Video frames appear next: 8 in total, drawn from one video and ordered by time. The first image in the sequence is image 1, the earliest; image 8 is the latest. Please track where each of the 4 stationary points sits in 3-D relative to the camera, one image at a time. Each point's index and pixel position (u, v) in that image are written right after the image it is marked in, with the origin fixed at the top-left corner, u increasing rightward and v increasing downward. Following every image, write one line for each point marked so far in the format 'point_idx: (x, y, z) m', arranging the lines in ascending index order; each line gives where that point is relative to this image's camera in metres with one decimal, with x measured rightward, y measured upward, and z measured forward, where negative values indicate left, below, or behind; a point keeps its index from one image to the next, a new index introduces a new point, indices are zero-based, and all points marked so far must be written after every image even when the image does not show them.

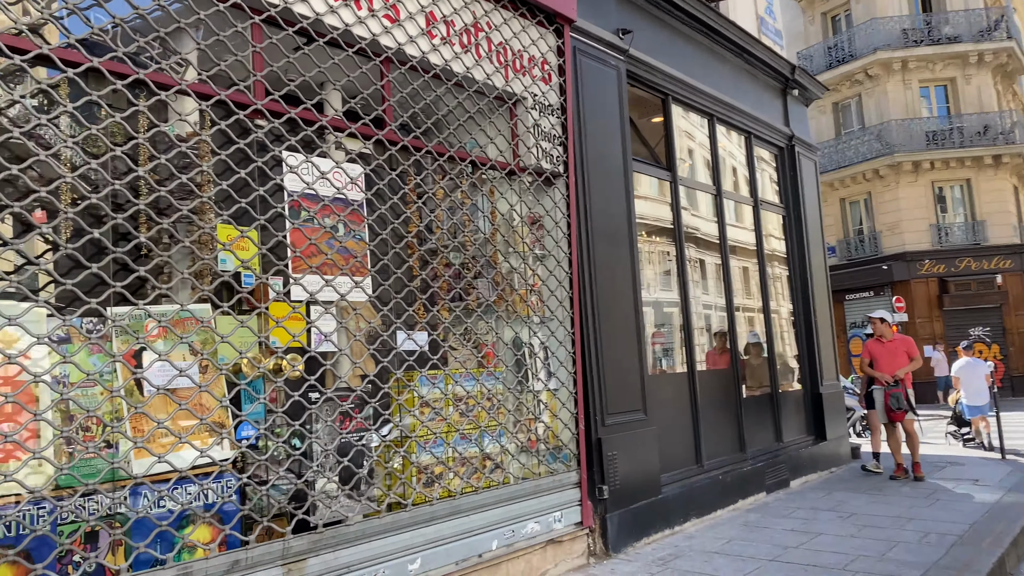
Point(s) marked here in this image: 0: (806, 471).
0: (+2.8, -1.7, +8.0) m
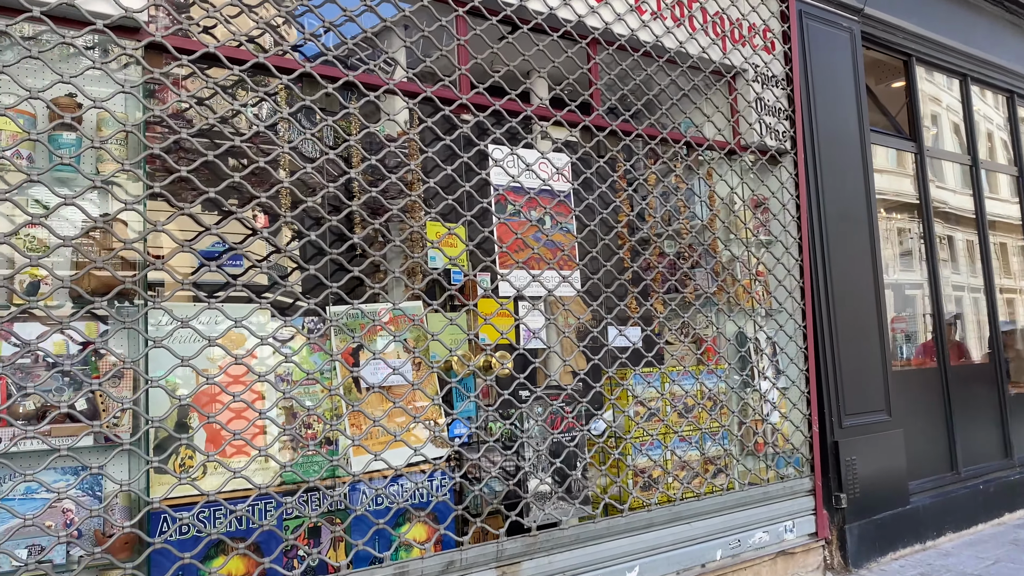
0: (+4.7, -1.6, +6.9) m
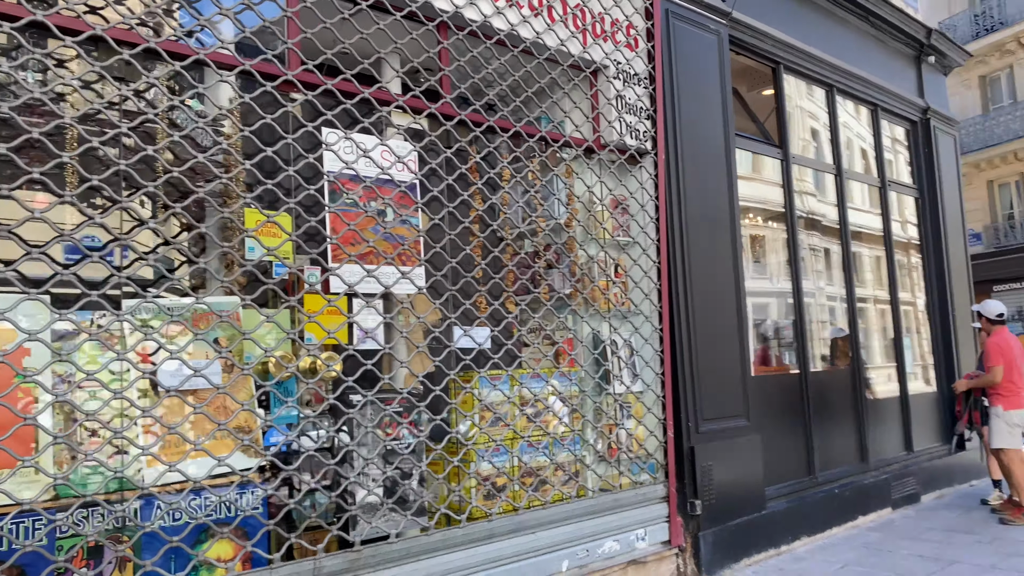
0: (+3.6, -1.7, +7.1) m
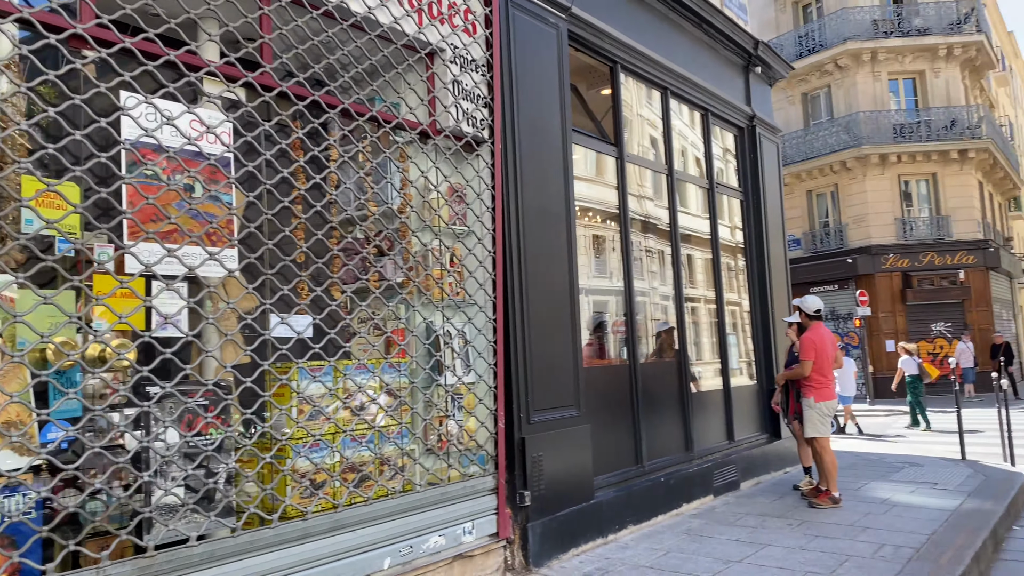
0: (+2.2, -1.6, +7.5) m
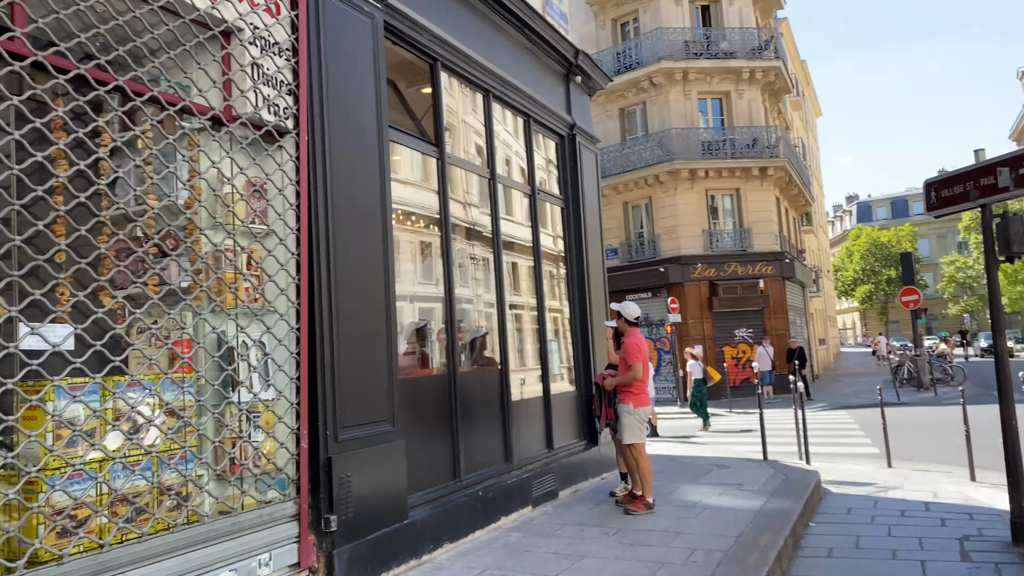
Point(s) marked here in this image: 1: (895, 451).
0: (+0.6, -1.7, +7.5) m
1: (+4.8, -2.1, +10.7) m
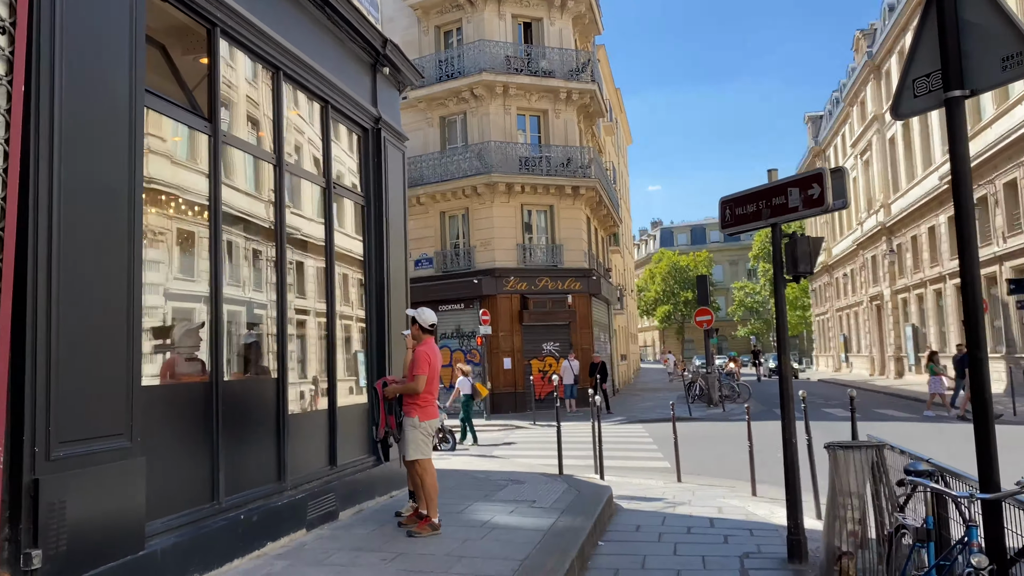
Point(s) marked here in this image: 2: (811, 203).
0: (-1.2, -1.7, +7.0) m
1: (+2.2, -2.3, +11.0) m
2: (+1.8, +0.5, +5.1) m
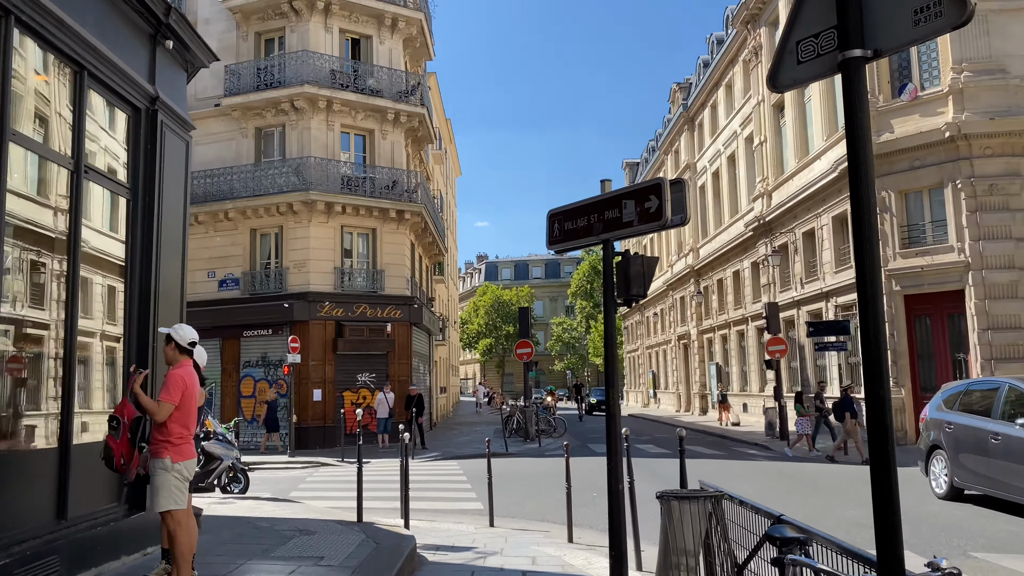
0: (-2.7, -1.8, +5.6) m
1: (-0.2, -2.6, +10.2) m
2: (+0.7, +0.4, +4.5) m
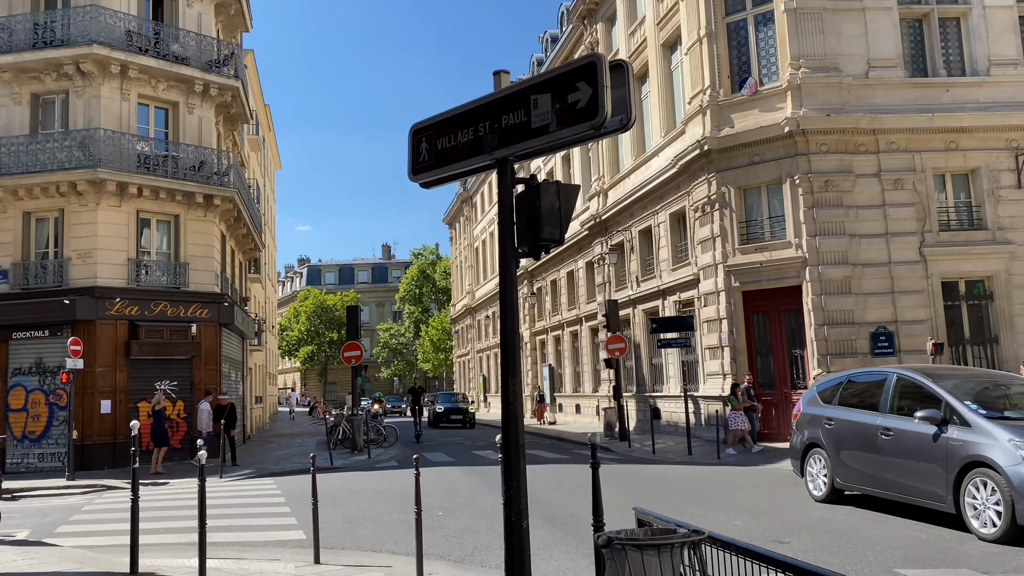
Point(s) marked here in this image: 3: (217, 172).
0: (-3.4, -1.5, +3.4) m
1: (-1.8, -2.4, +8.4) m
2: (+0.2, +0.6, +3.0) m
3: (-6.9, +2.7, +19.9) m
